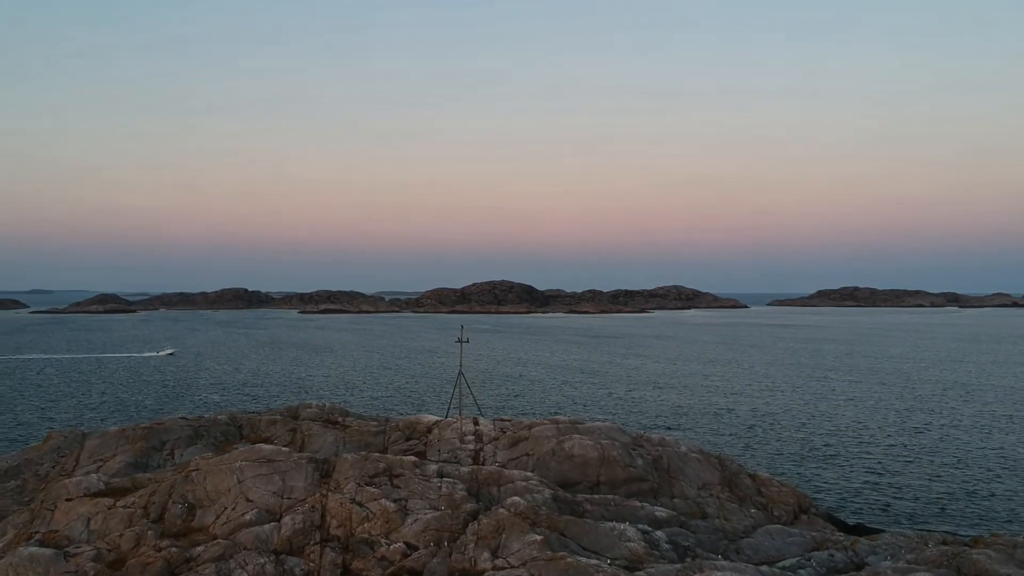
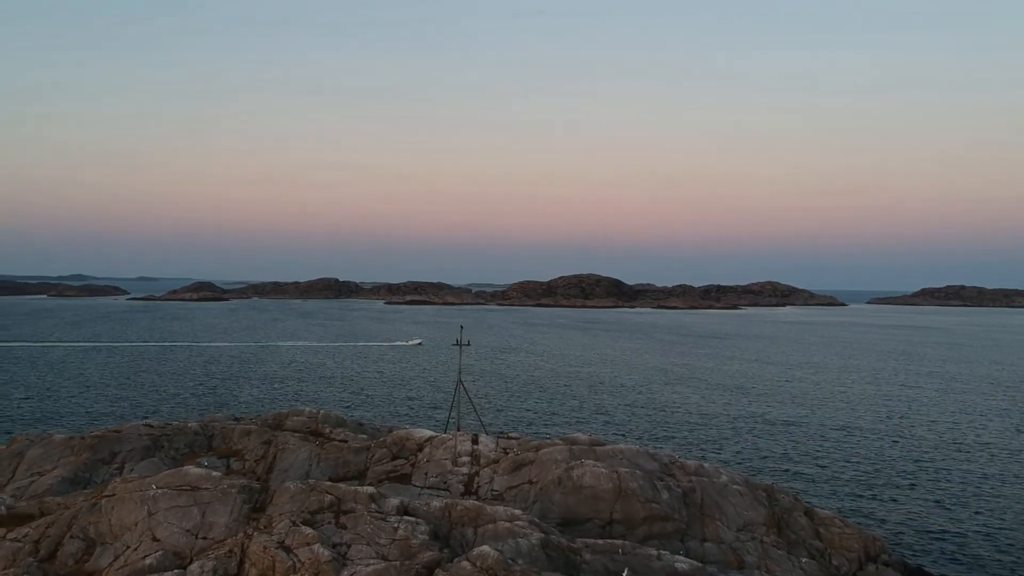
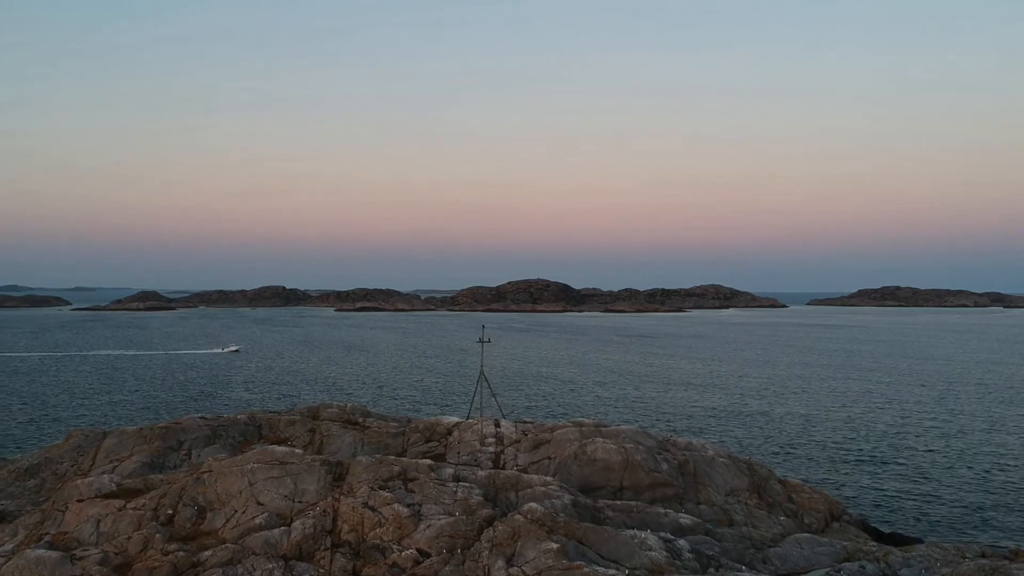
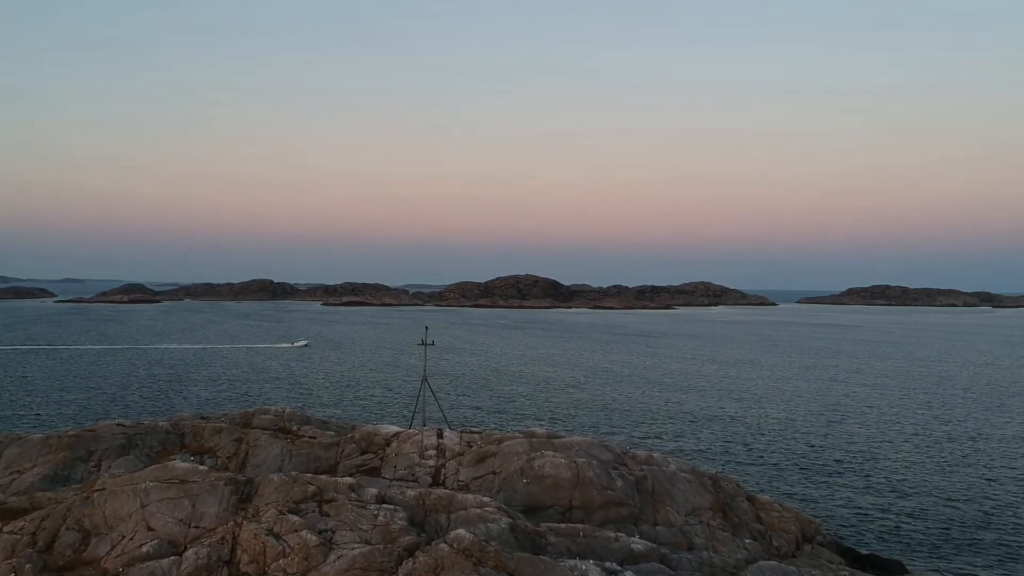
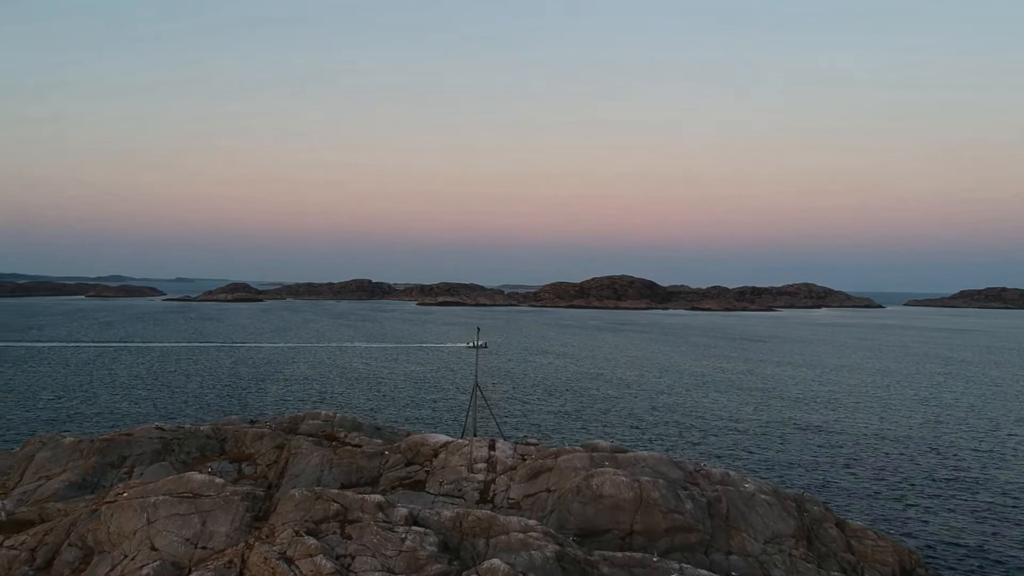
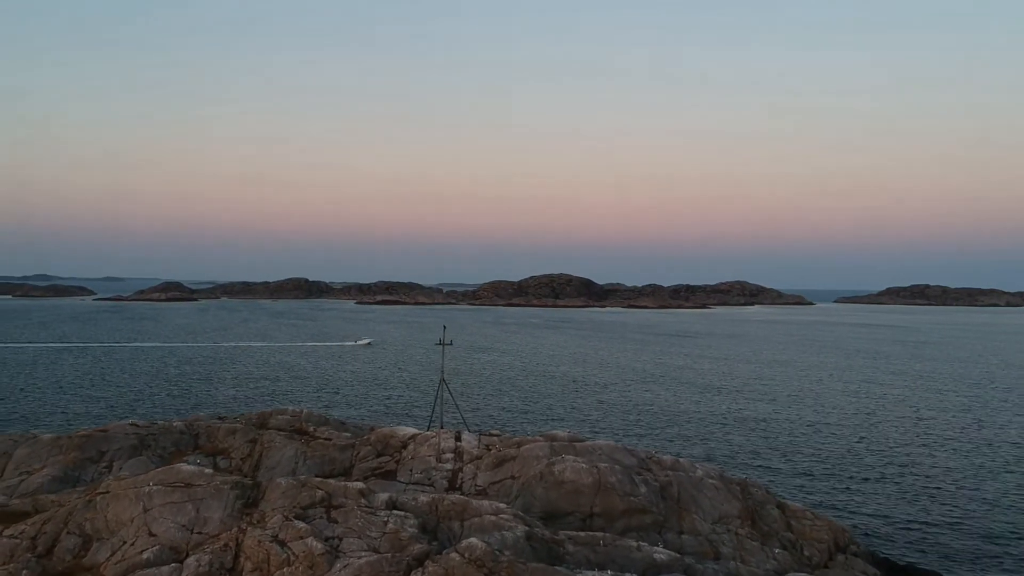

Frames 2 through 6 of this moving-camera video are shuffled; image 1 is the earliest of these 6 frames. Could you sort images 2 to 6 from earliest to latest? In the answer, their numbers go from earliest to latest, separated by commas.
3, 4, 6, 2, 5
